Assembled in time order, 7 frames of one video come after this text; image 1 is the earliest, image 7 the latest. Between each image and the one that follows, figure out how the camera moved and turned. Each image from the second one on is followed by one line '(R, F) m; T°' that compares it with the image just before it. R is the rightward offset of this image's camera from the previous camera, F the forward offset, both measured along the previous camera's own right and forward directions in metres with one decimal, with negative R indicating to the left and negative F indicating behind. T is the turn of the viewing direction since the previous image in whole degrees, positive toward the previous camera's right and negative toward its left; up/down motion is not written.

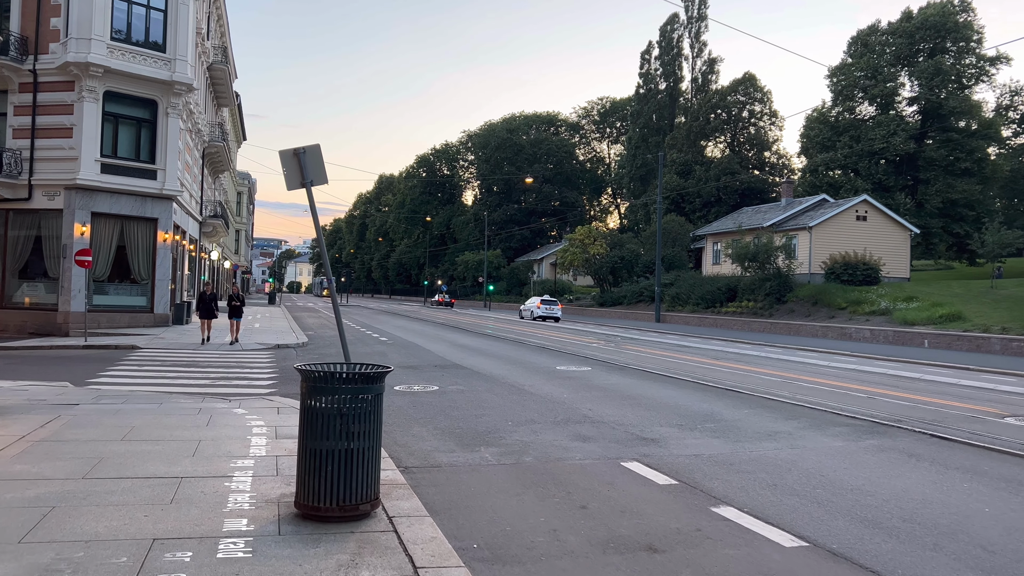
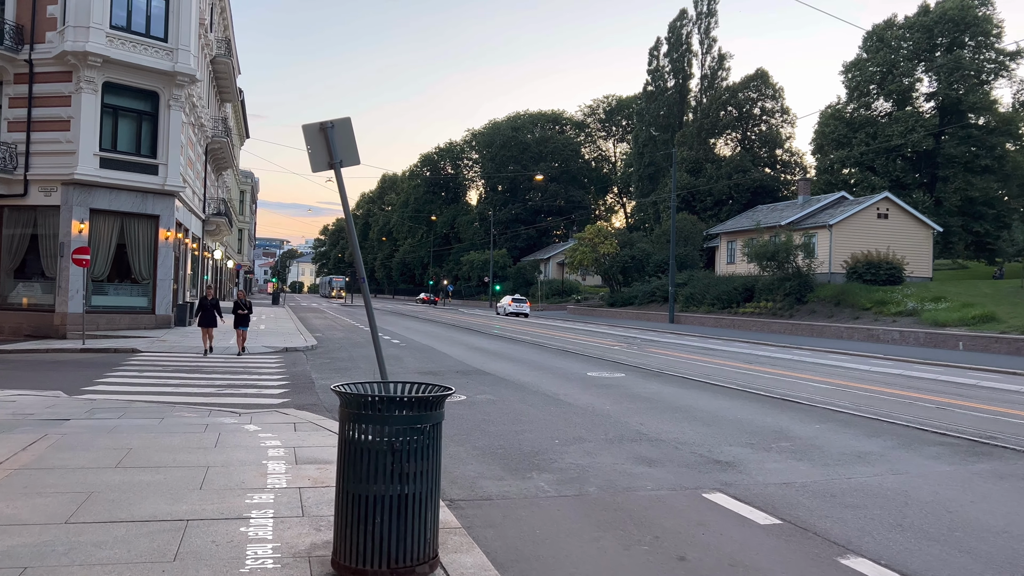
(-0.5, +1.1) m; 0°
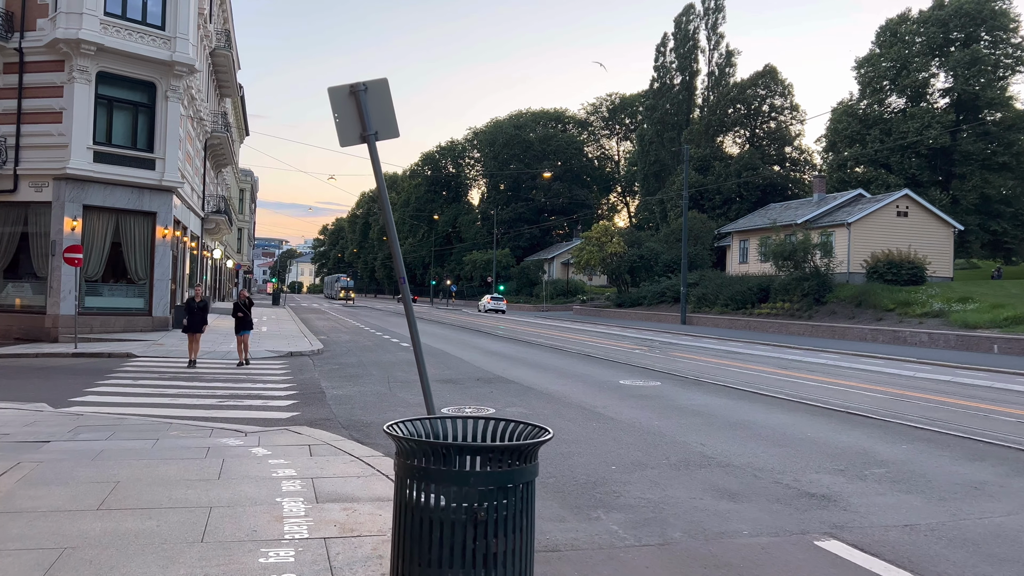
(-0.5, +1.1) m; 0°
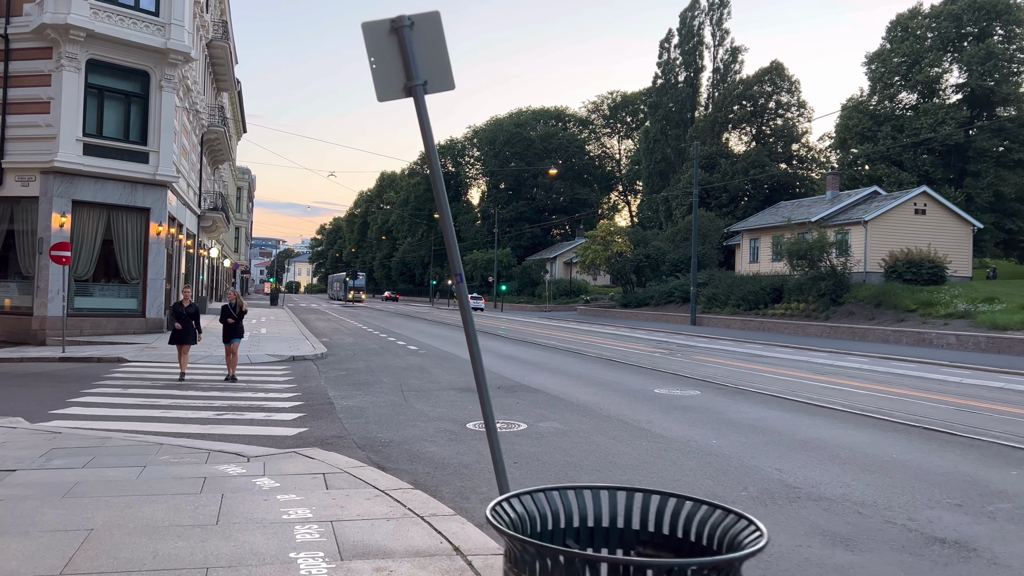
(-0.5, +1.1) m; 0°
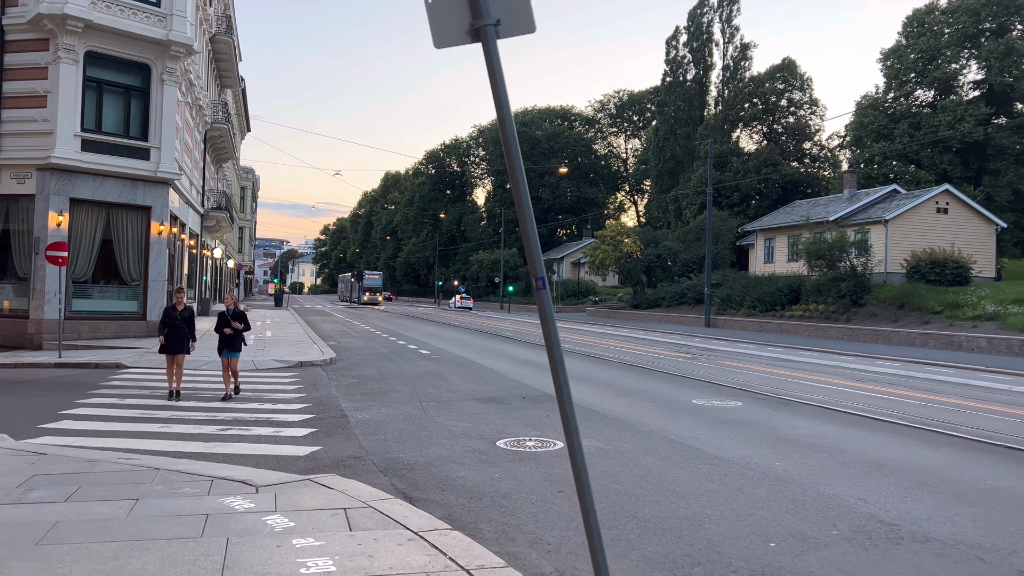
(-0.4, +0.9) m; 0°
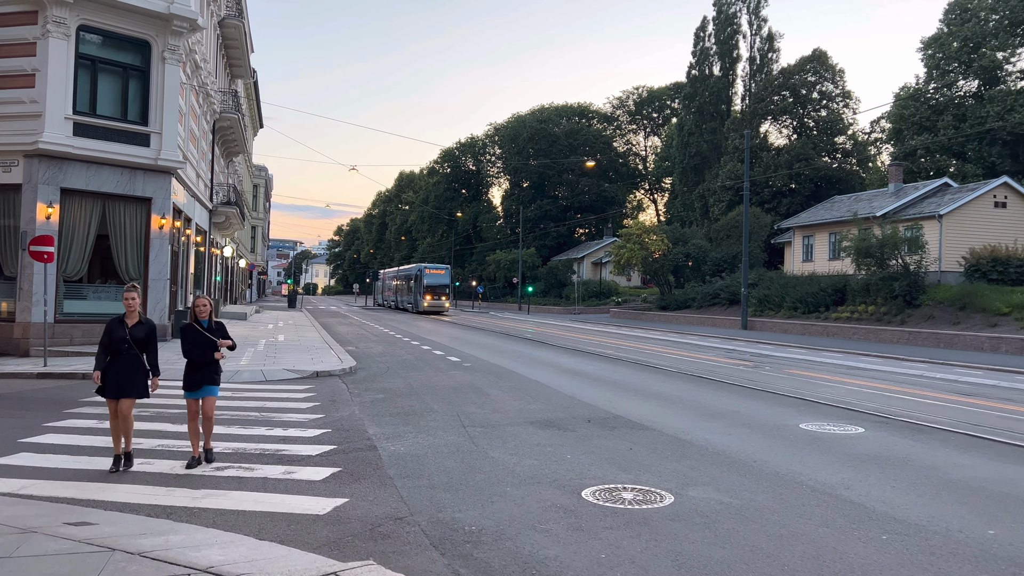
(-0.7, +2.1) m; -1°
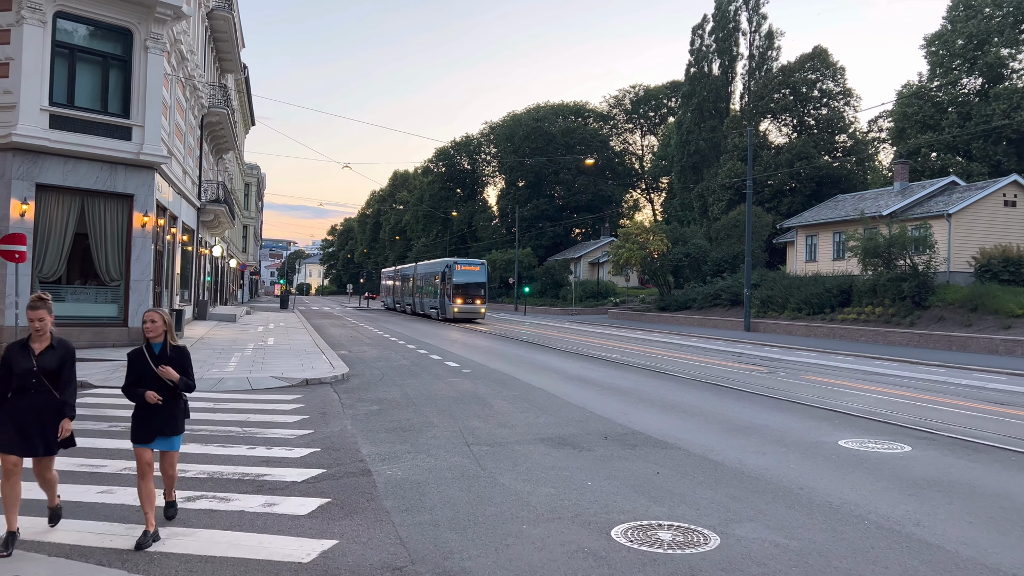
(-0.2, +0.9) m; 0°
